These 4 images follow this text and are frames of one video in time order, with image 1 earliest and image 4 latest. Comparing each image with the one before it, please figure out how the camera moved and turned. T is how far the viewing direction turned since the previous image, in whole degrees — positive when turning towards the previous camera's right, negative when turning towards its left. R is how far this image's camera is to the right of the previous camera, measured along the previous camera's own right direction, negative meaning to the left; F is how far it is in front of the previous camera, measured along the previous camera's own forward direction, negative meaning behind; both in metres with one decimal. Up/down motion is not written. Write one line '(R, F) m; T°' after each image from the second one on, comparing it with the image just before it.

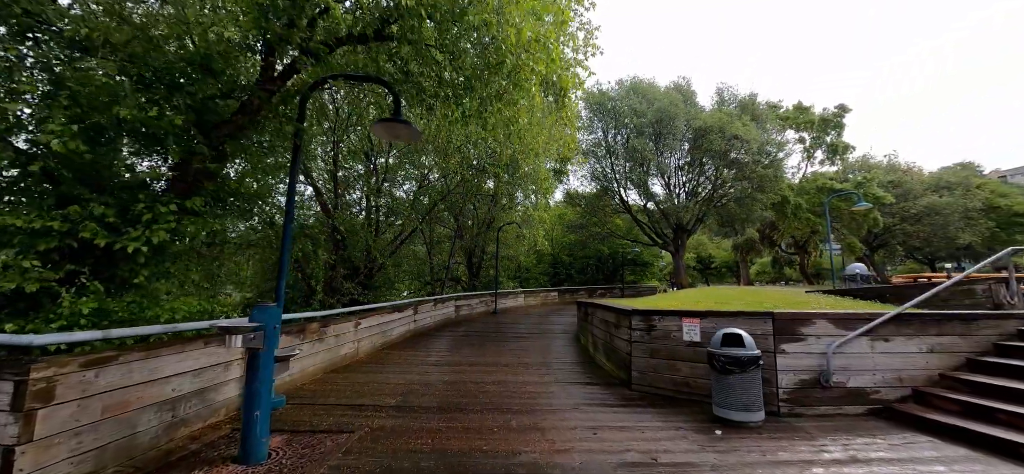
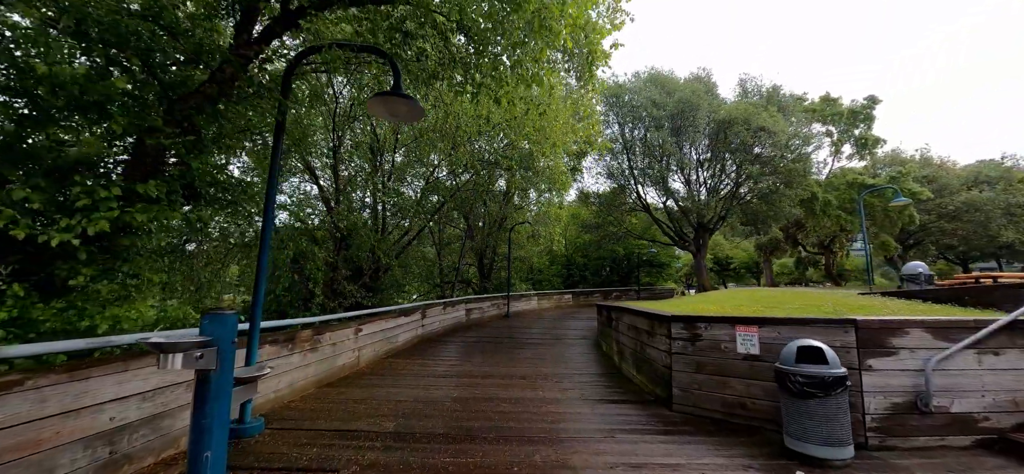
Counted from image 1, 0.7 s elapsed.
(-0.1, +0.7) m; -1°
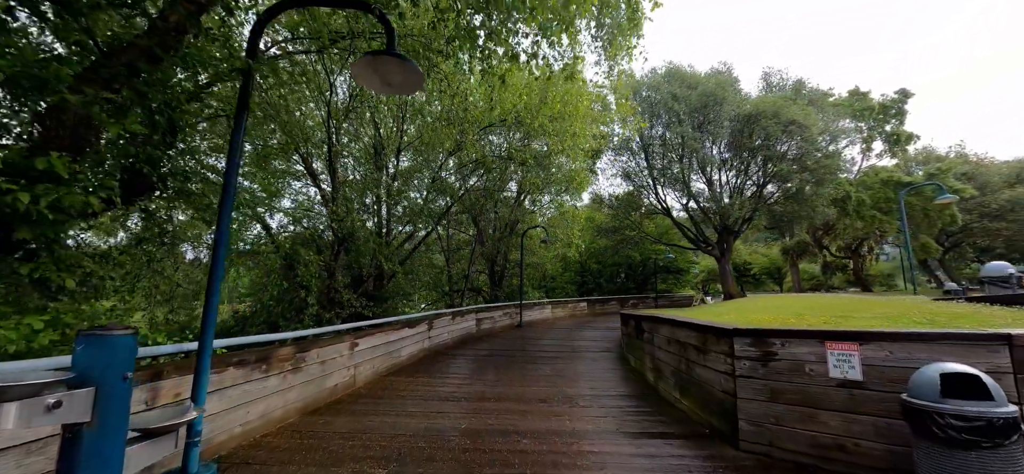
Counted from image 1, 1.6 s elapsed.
(-0.1, +0.8) m; -1°
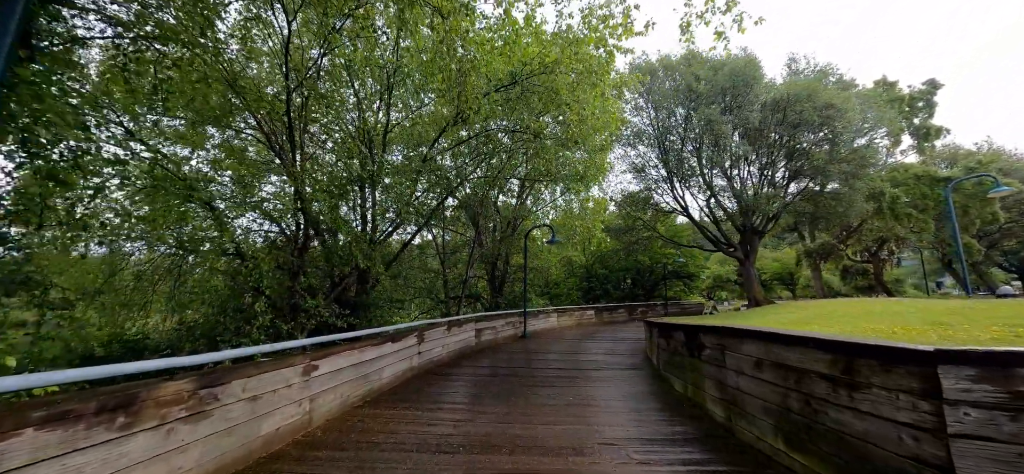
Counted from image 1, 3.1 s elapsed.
(-0.2, +1.4) m; 0°
